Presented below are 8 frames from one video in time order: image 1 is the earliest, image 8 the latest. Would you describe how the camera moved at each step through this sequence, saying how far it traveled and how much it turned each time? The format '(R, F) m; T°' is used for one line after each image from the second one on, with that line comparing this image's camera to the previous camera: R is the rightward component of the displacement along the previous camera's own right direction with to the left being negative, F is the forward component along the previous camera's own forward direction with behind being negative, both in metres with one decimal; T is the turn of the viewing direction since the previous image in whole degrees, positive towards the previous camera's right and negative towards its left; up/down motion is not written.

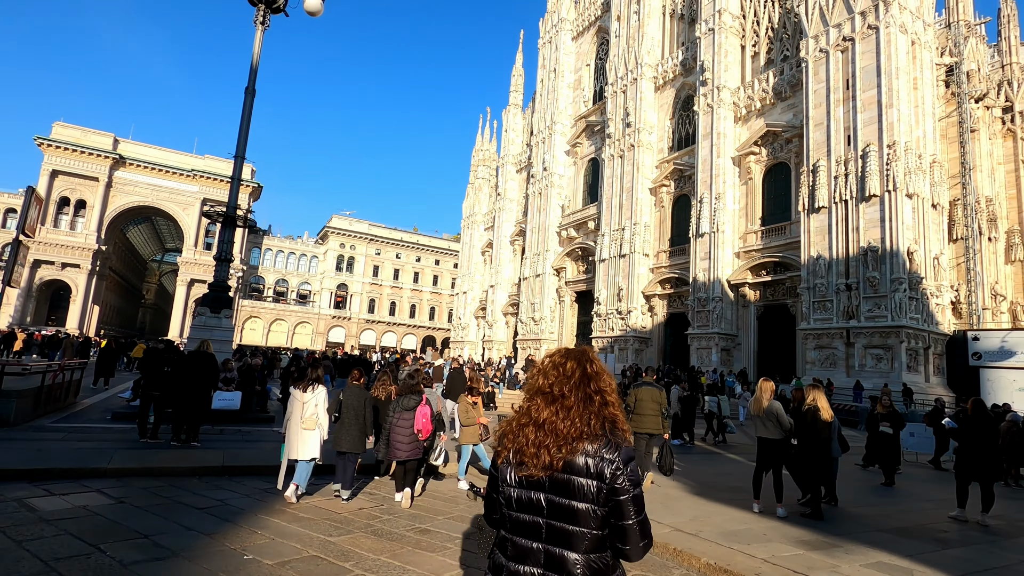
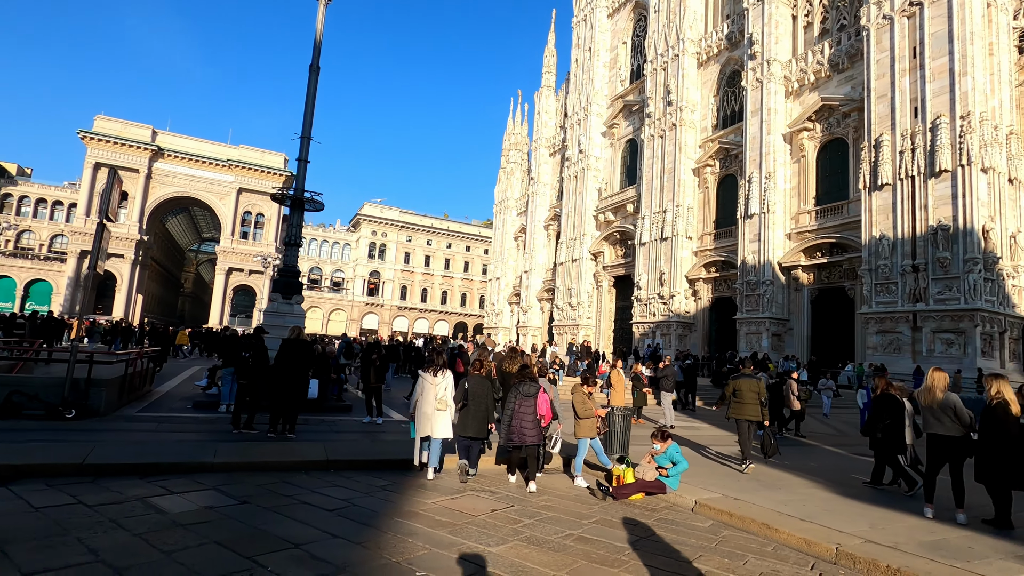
(-1.2, +0.6) m; -3°
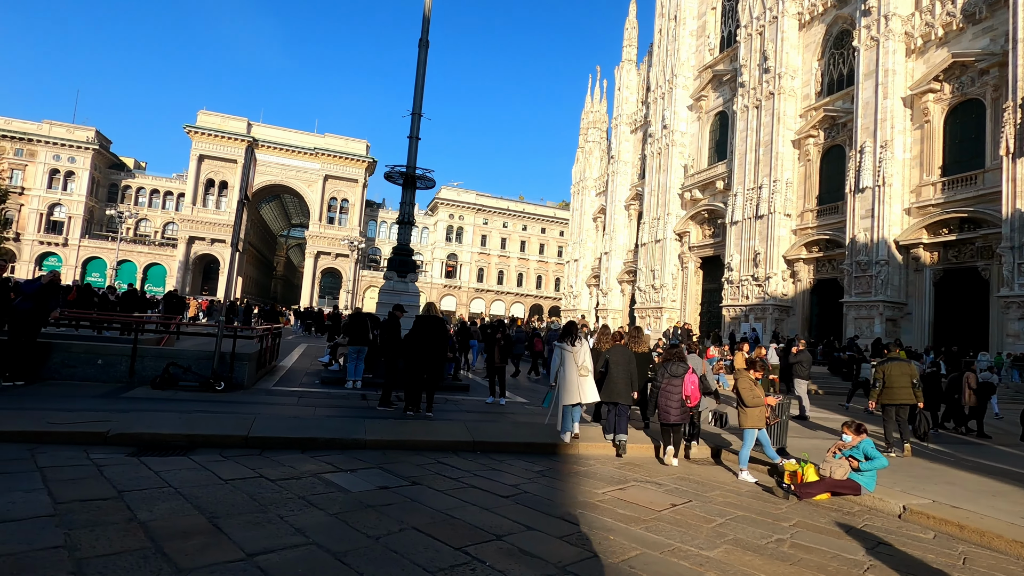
(-1.0, +0.4) m; -8°
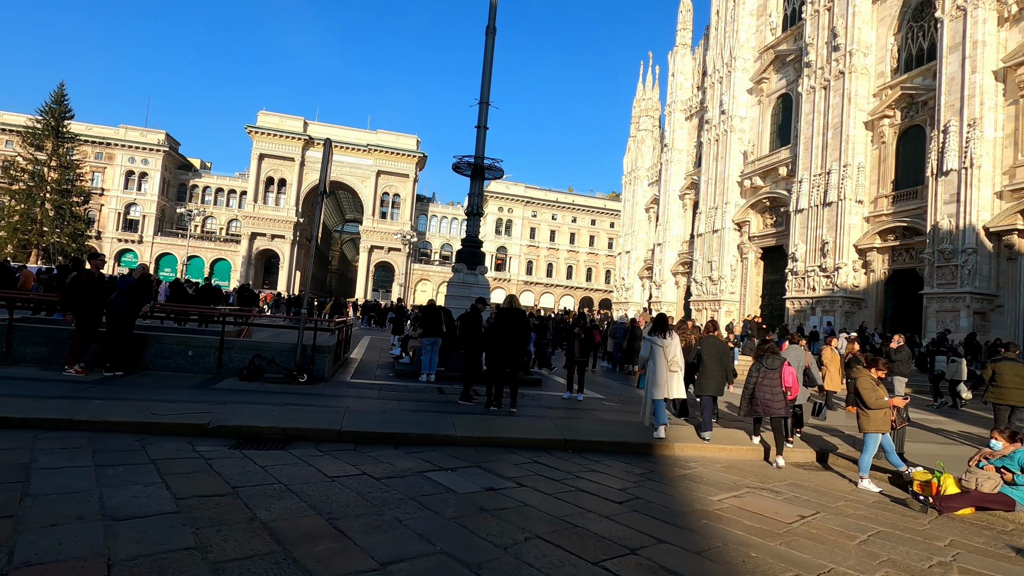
(-0.5, +0.3) m; -5°
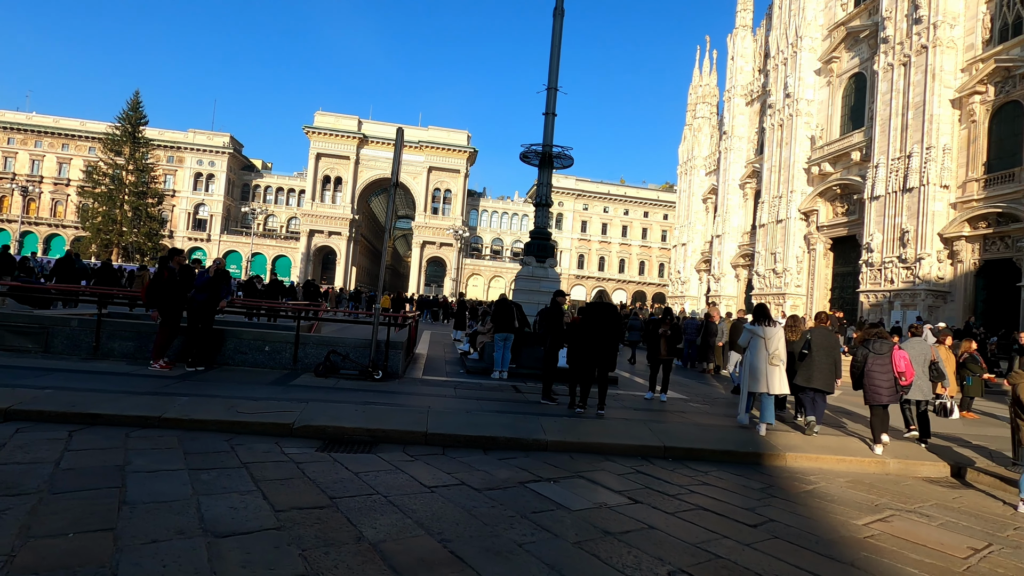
(-0.5, +0.4) m; -5°
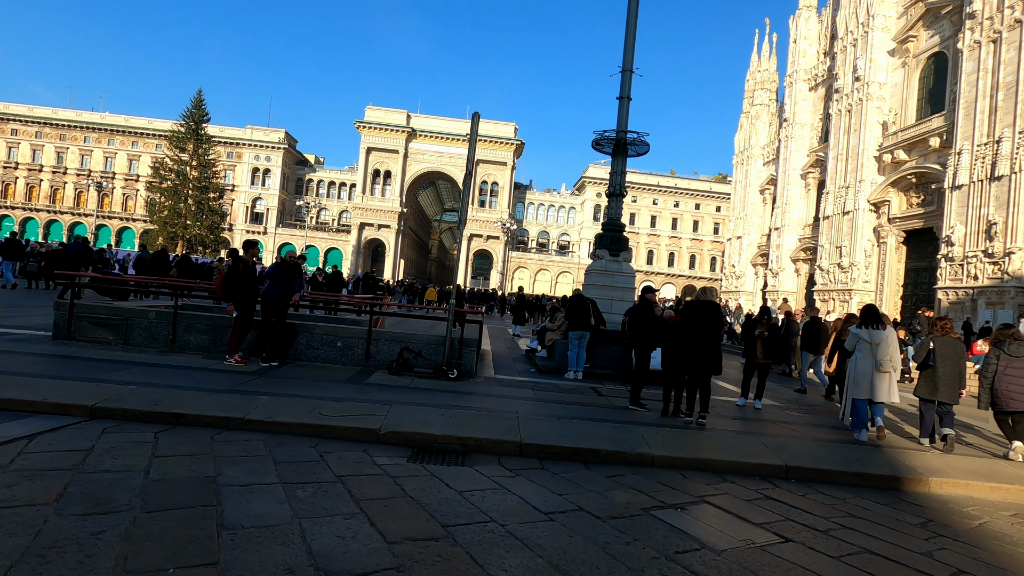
(-0.6, +0.5) m; -5°
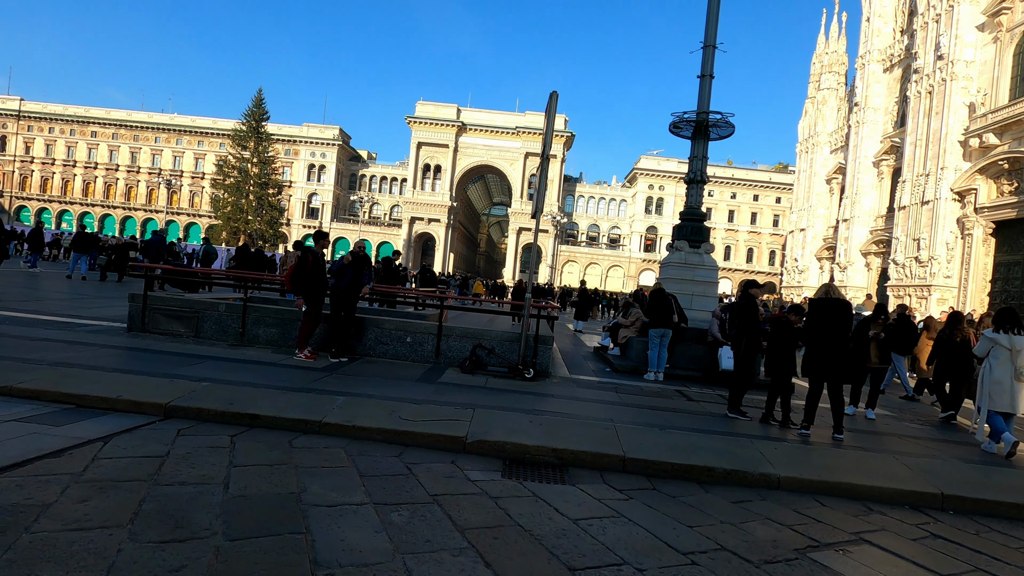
(-0.5, +0.5) m; -5°
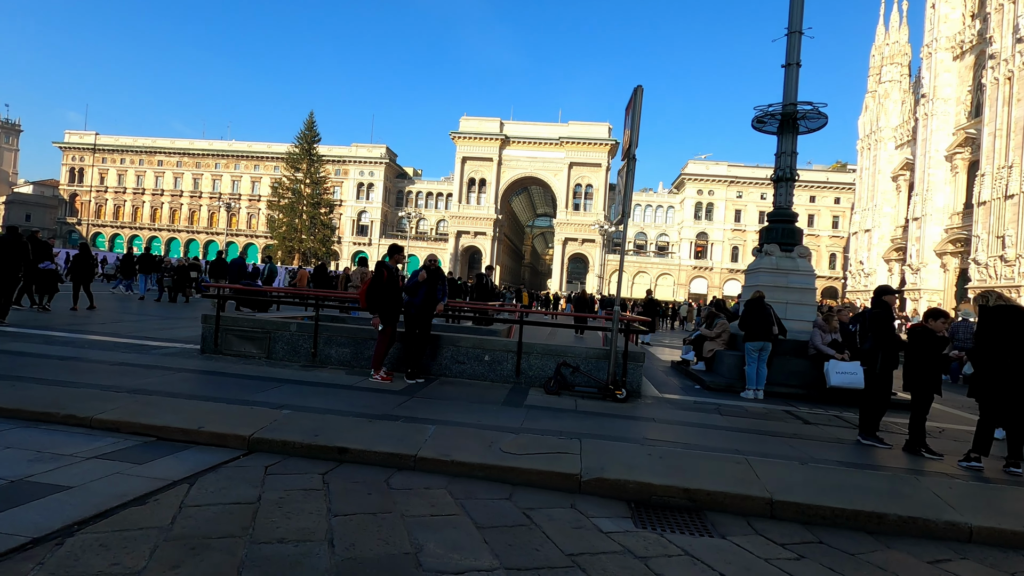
(-0.5, +0.5) m; -5°
